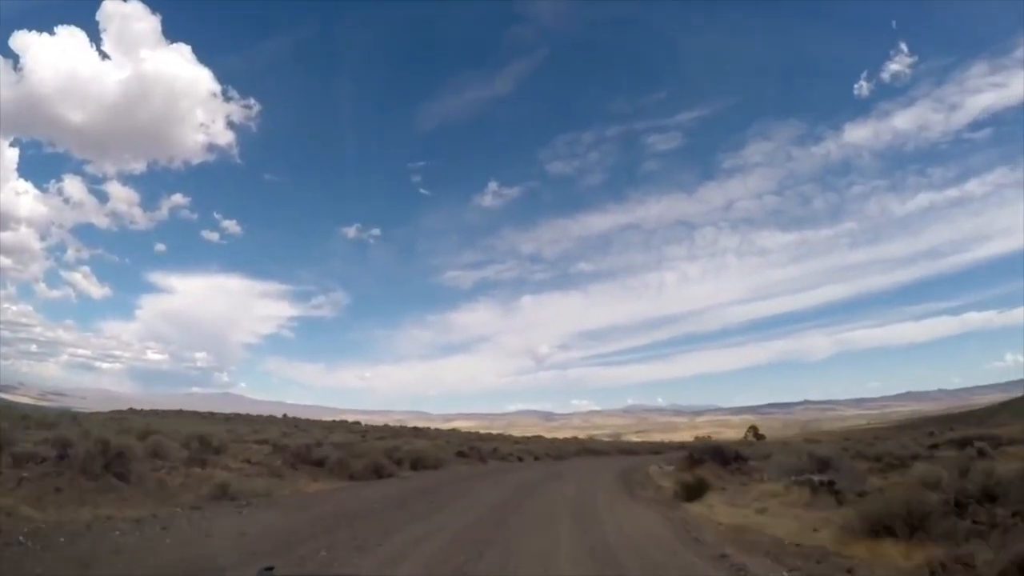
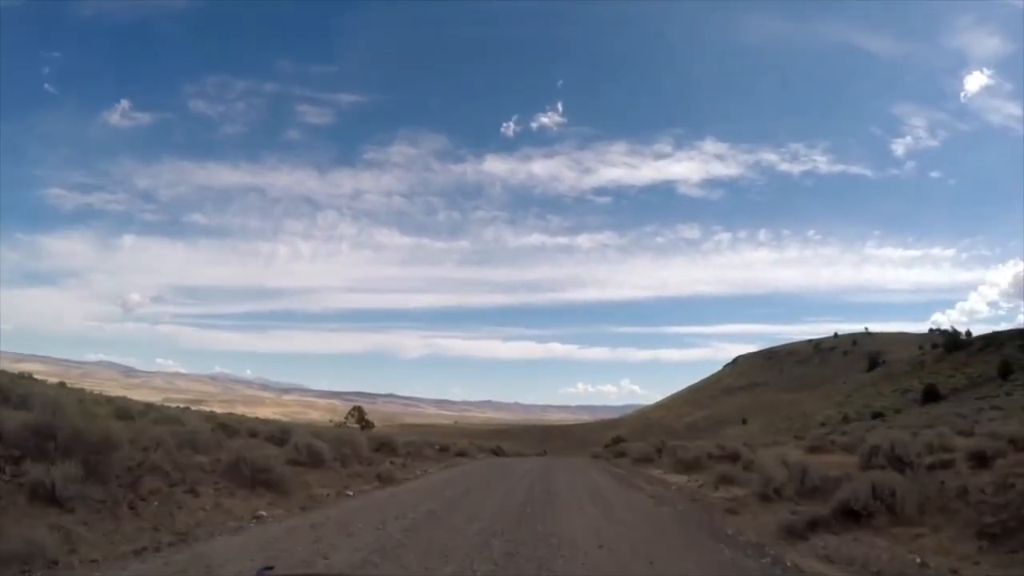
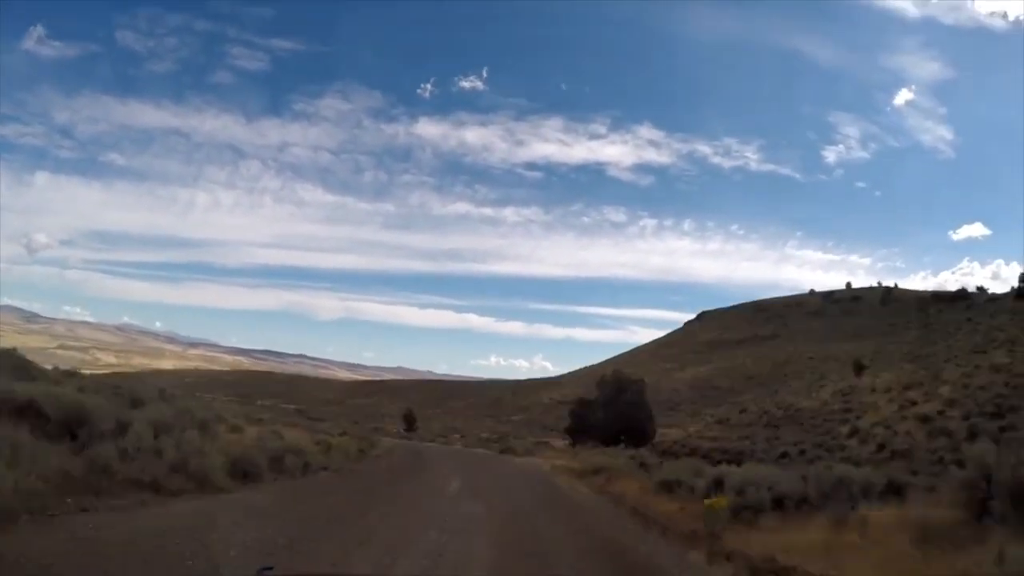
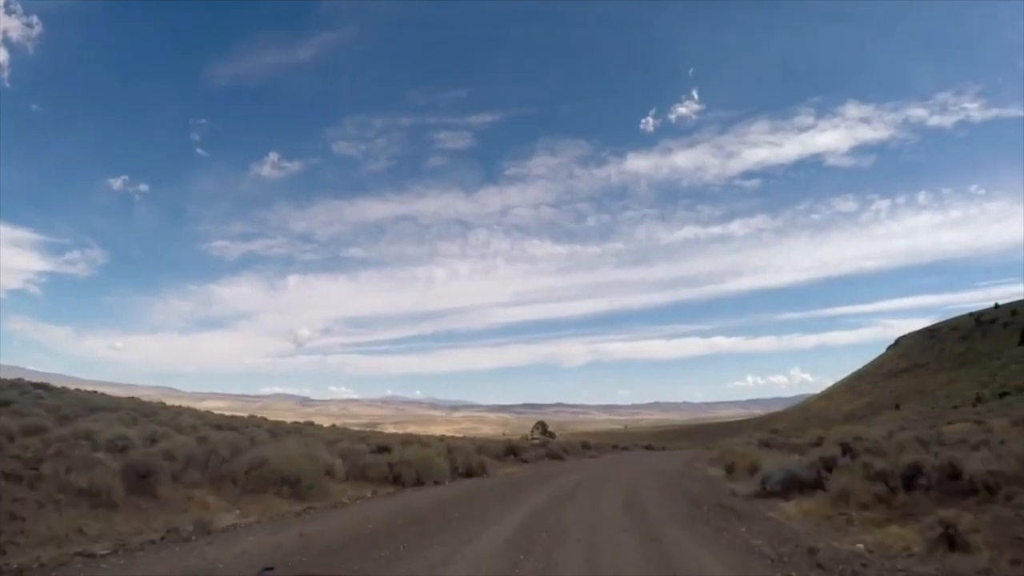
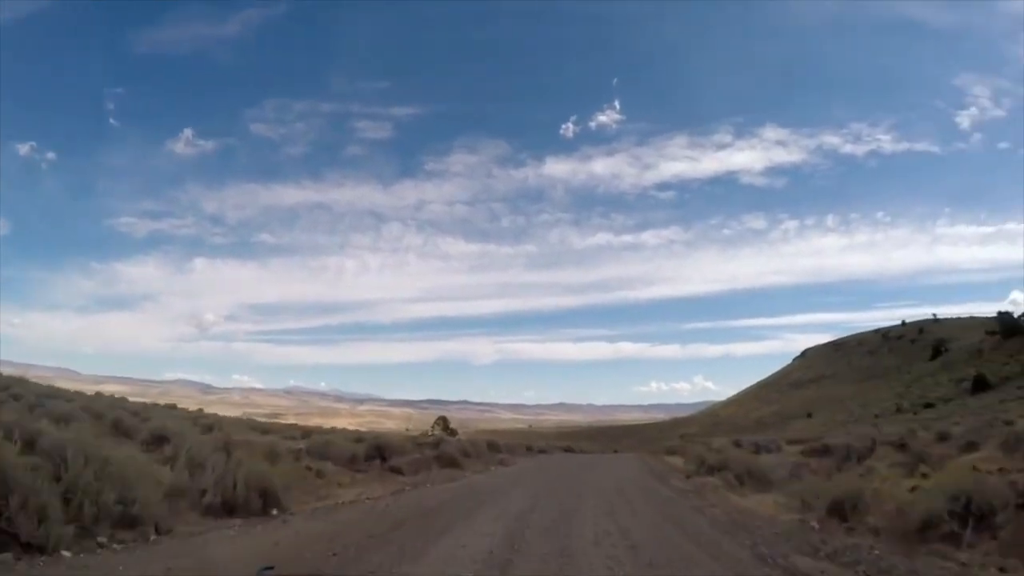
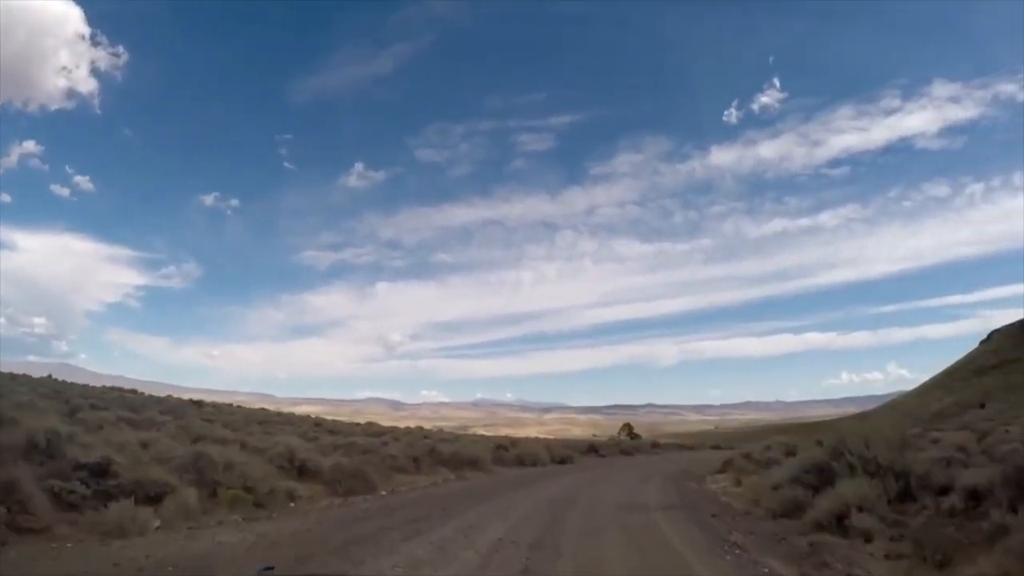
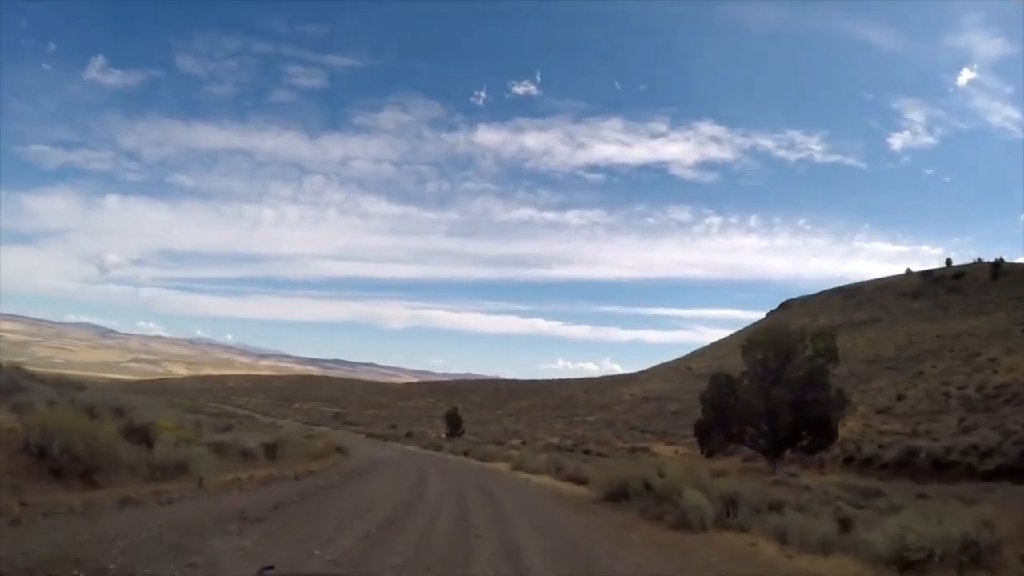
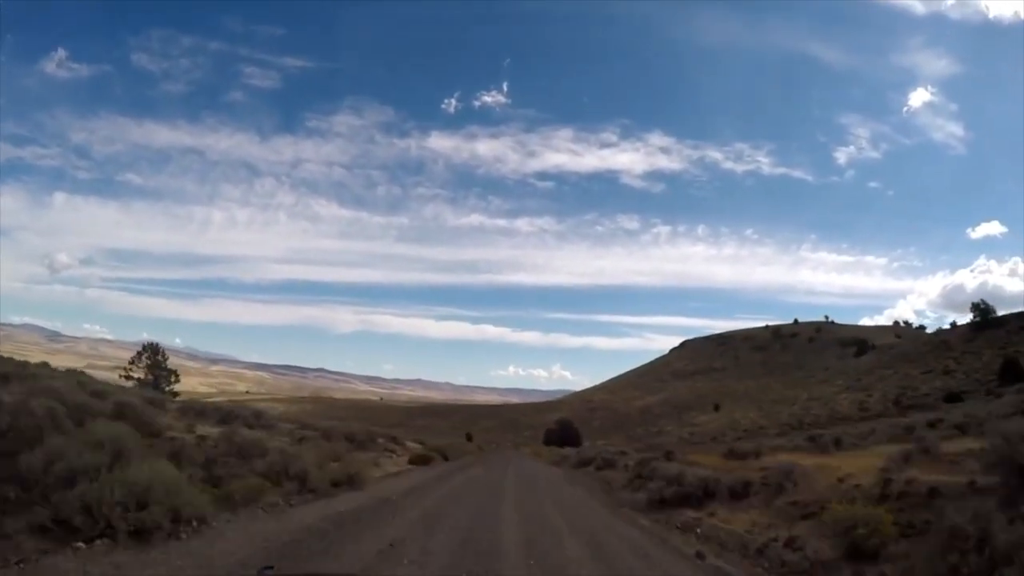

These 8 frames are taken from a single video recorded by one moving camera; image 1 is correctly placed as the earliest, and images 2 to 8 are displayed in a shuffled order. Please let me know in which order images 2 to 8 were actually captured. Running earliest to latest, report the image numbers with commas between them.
6, 4, 5, 2, 8, 3, 7
